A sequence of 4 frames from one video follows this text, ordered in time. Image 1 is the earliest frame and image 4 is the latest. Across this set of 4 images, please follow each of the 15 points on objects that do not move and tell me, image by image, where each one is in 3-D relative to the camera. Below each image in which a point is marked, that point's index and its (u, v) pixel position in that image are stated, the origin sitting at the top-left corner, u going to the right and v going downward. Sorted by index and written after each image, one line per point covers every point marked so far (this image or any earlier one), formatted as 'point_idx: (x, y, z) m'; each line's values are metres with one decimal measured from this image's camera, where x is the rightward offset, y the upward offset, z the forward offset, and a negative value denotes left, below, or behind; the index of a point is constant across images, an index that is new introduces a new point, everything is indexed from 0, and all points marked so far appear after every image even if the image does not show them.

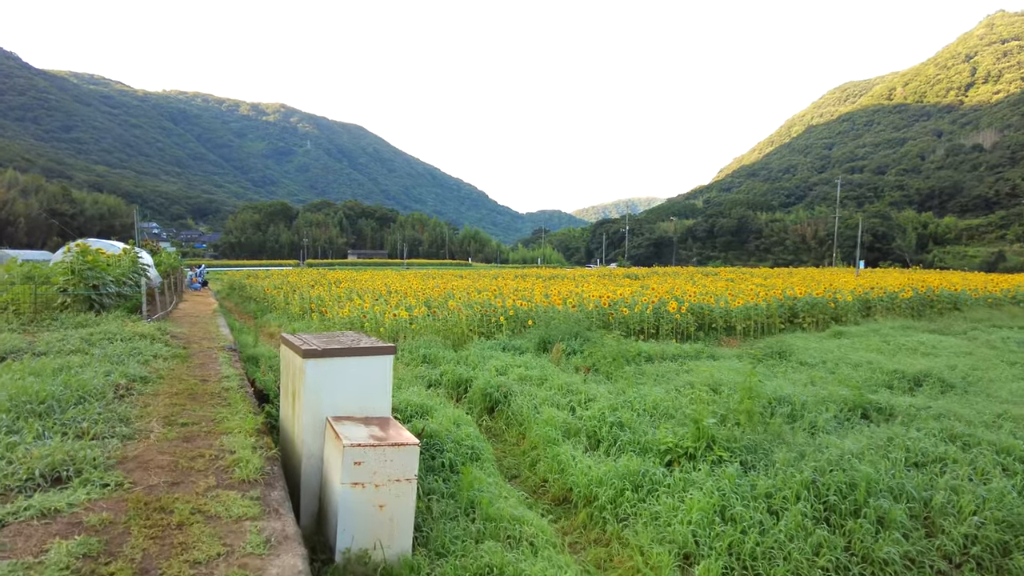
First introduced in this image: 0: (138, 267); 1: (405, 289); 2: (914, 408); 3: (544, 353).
0: (-5.0, +0.3, +8.6) m
1: (-2.1, 0.0, +12.1) m
2: (+2.8, -0.8, +4.3) m
3: (+0.4, -0.7, +7.1) m
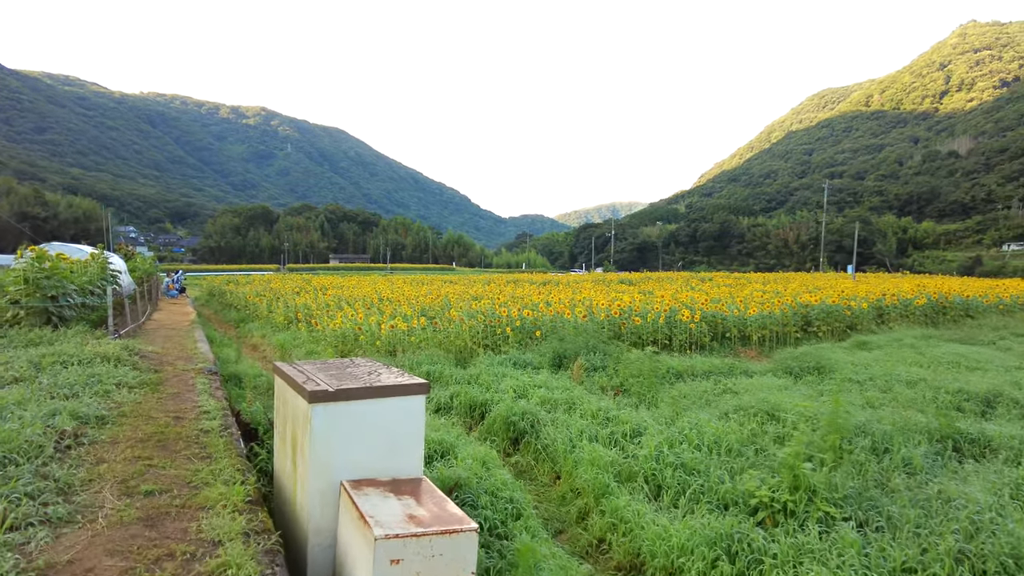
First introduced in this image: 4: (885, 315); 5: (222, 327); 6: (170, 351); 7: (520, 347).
0: (-4.9, +0.2, +7.8) m
1: (-2.1, -0.2, +11.4) m
2: (+3.0, -0.9, +3.7) m
3: (+0.5, -0.8, +6.4) m
4: (+6.9, -0.5, +11.7) m
5: (-5.5, -0.7, +12.0) m
6: (-2.8, -0.5, +5.2) m
7: (+0.1, -0.7, +7.7) m
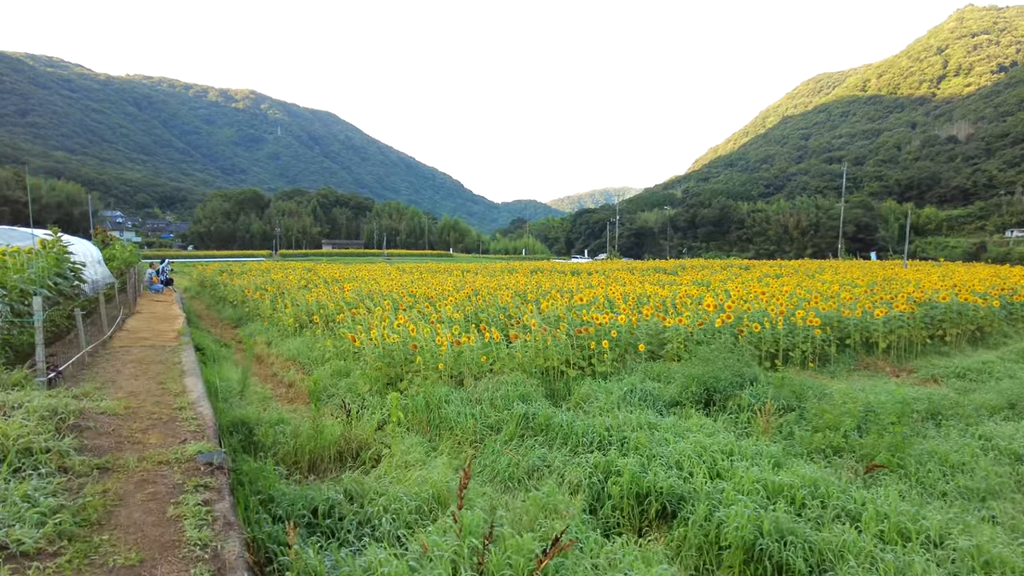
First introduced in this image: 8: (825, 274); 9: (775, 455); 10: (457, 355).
0: (-4.0, +0.2, +5.7) m
1: (-1.2, -0.1, +9.4) m
2: (+3.9, -1.0, +1.8) m
3: (+1.4, -0.9, +4.4) m
4: (+7.8, -0.4, +9.8) m
5: (-4.6, -0.6, +10.0) m
6: (-1.9, -0.6, +3.2) m
7: (+1.0, -0.7, +5.7) m
8: (+8.0, +0.4, +16.1) m
9: (+1.4, -0.9, +3.4) m
10: (-0.5, -0.6, +5.4) m
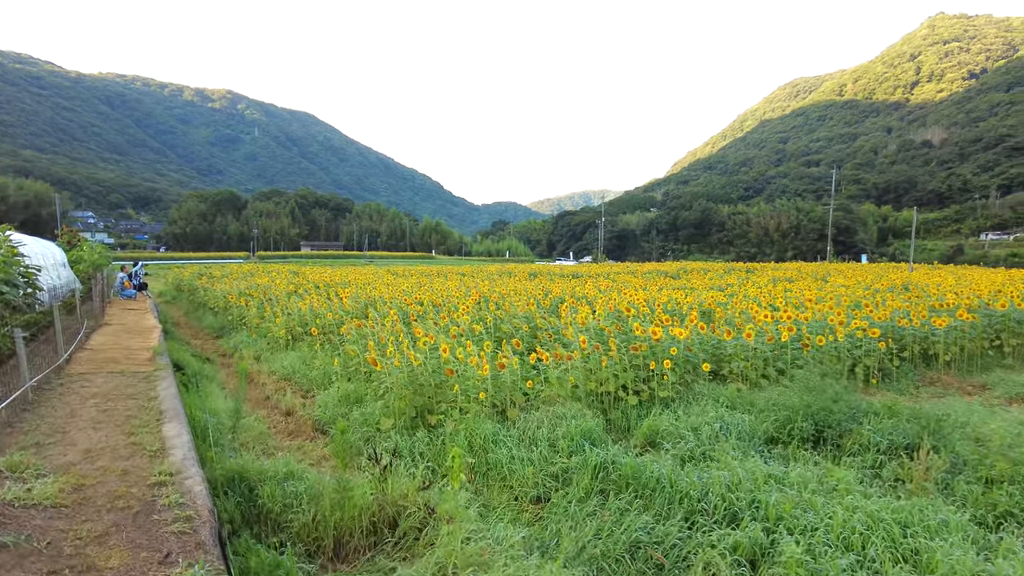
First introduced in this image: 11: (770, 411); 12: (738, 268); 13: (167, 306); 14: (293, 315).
0: (-3.7, +0.1, +4.7) m
1: (-1.0, -0.1, +8.4) m
2: (+4.4, -1.0, +1.0) m
3: (+1.8, -0.9, +3.6) m
4: (+8.0, -0.5, +9.1) m
5: (-4.4, -0.7, +8.9) m
6: (-1.5, -0.6, +2.2) m
7: (+1.3, -0.8, +4.9) m
8: (+8.0, +0.2, +15.4) m
9: (+1.8, -1.0, +2.5) m
10: (-0.1, -0.6, +4.4) m
11: (+1.6, -0.8, +4.1) m
12: (+6.9, +0.6, +18.9) m
13: (-6.8, -0.4, +12.5) m
14: (-2.7, -0.3, +7.7) m
